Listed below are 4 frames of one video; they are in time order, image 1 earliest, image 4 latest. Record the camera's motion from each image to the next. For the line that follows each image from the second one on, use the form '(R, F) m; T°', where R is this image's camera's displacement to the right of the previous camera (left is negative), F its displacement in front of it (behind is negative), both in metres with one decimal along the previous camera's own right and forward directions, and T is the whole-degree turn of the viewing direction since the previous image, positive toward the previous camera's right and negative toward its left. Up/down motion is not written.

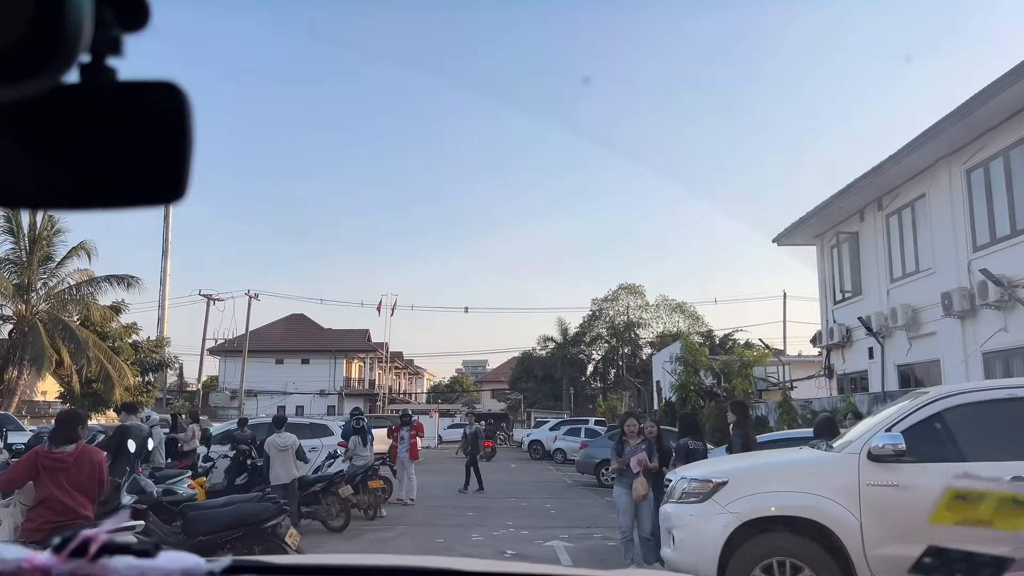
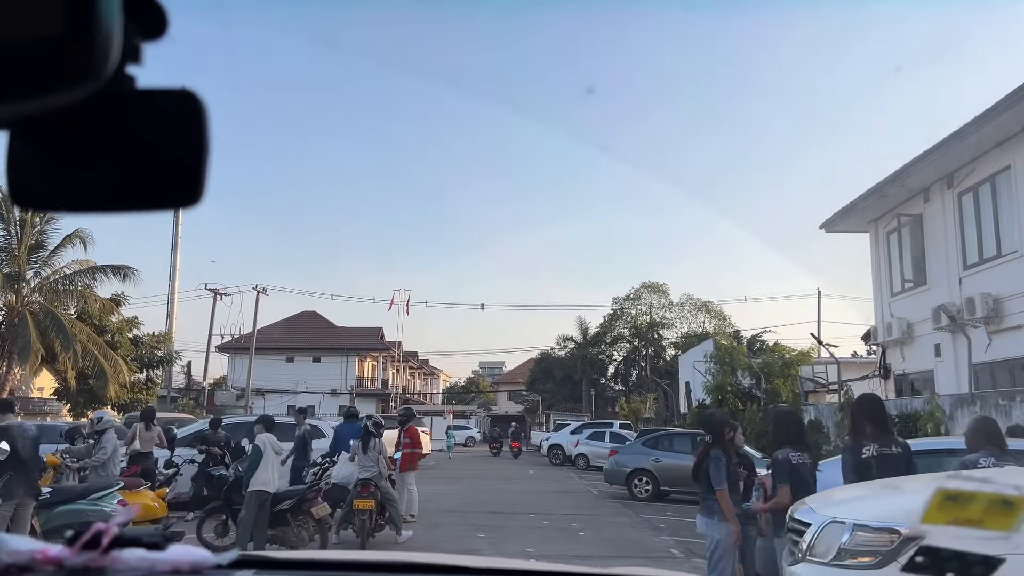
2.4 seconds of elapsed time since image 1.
(0.0, +1.9) m; -1°
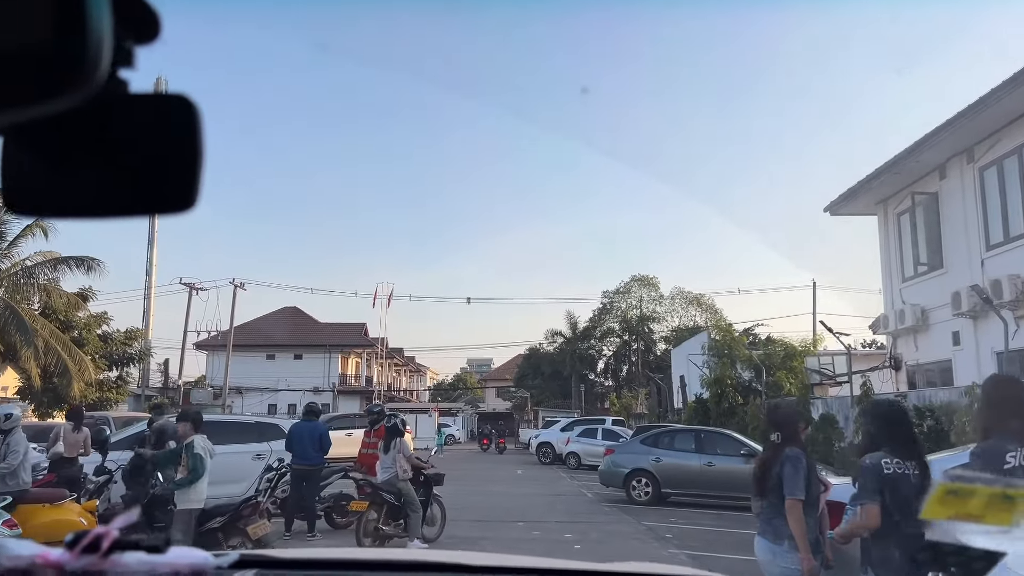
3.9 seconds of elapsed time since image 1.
(0.0, +1.2) m; +1°
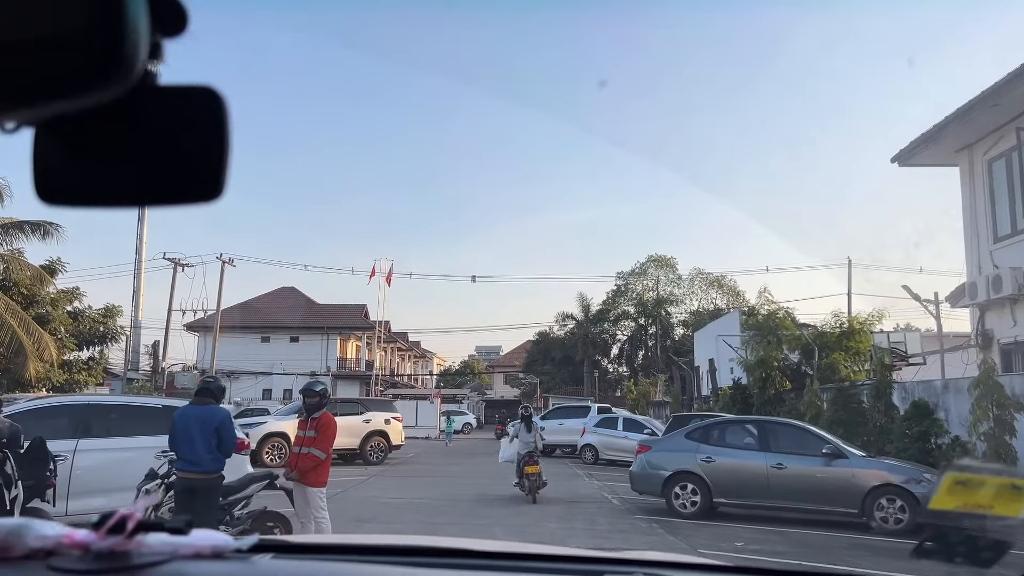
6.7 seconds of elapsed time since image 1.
(0.0, +2.9) m; -1°
